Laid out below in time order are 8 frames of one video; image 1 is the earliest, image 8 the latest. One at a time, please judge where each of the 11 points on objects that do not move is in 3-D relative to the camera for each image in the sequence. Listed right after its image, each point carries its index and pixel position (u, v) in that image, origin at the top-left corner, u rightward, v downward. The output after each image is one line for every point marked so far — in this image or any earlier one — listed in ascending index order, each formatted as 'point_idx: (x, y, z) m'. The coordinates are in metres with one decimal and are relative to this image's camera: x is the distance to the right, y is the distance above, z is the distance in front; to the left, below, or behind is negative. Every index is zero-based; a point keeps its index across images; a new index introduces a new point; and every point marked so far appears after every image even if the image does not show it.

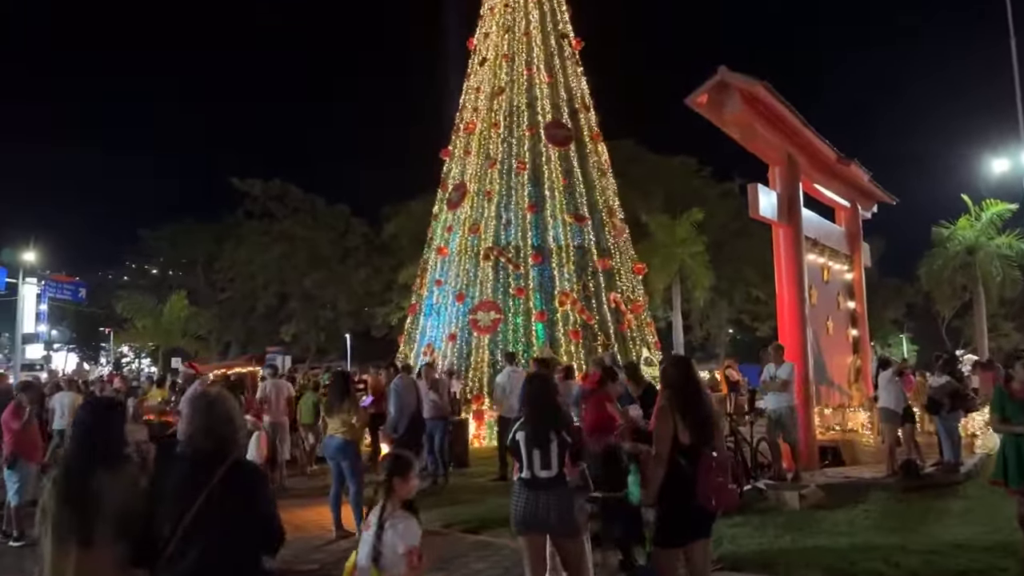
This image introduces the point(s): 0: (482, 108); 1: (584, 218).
0: (-0.7, +4.6, +19.4) m
1: (+1.8, +1.7, +18.7) m
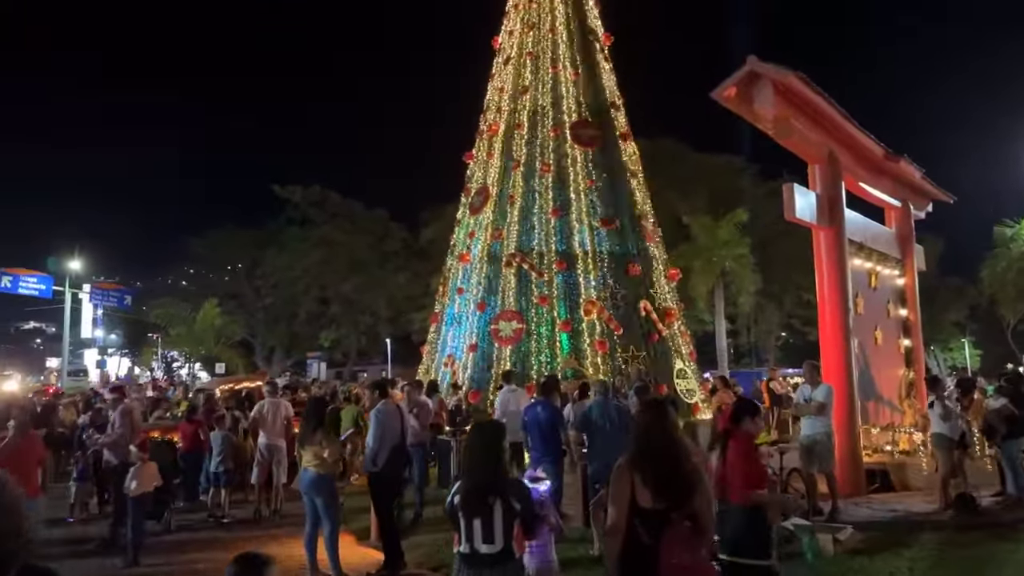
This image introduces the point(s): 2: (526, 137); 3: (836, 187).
0: (-0.1, +4.4, +18.5) m
1: (+2.3, +1.6, +17.7) m
2: (+0.4, +3.8, +19.1) m
3: (+5.5, +1.7, +13.0) m
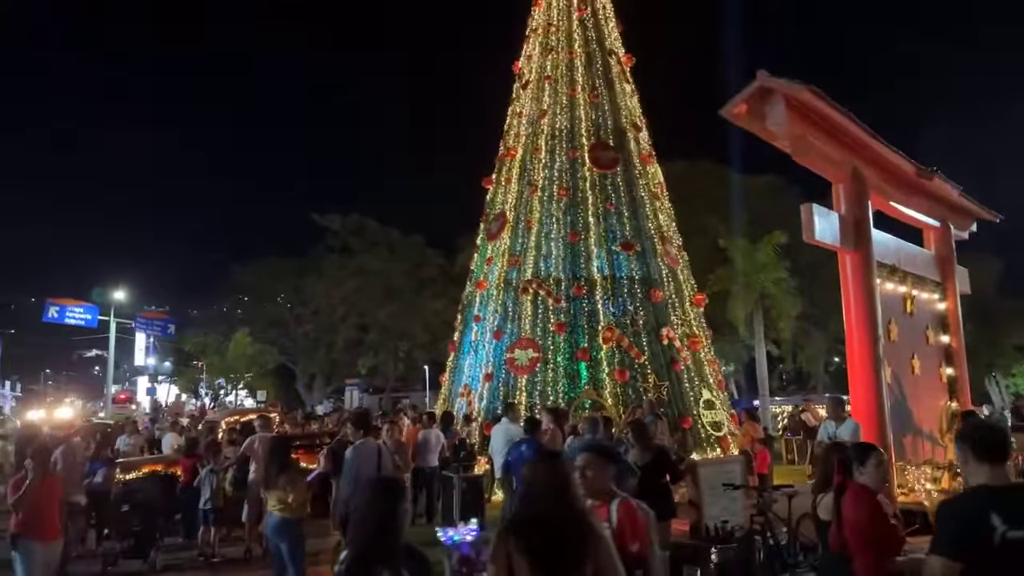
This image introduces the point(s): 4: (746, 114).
0: (+0.3, +3.7, +18.2) m
1: (+2.7, +0.9, +17.1) m
2: (+0.8, +3.1, +18.7) m
3: (+5.6, +1.3, +12.2) m
4: (+3.3, +2.5, +10.9) m
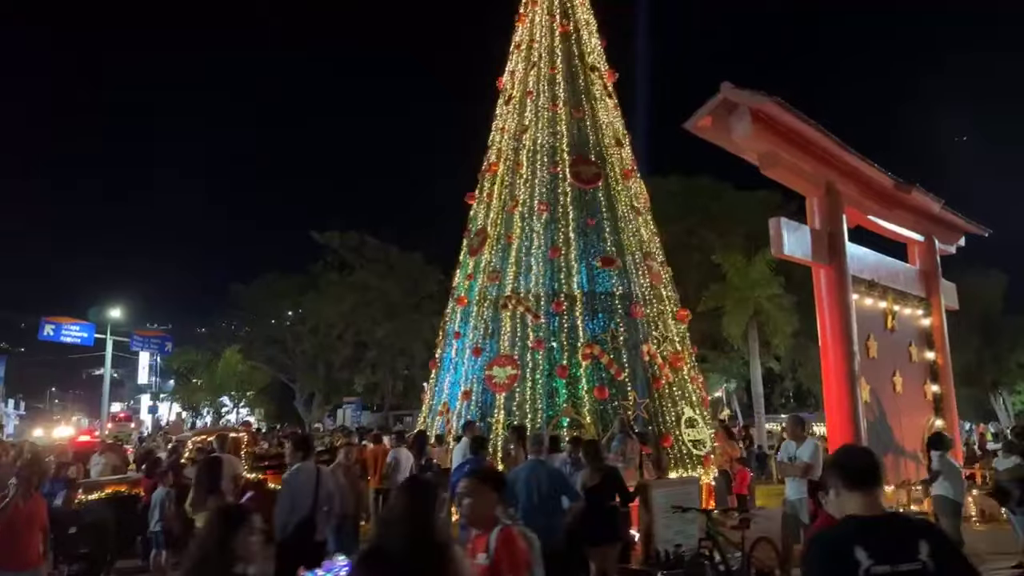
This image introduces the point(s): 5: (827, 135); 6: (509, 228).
0: (-0.2, +3.3, +18.1) m
1: (+2.2, +0.6, +16.9) m
2: (+0.4, +2.7, +18.5) m
3: (+5.1, +1.0, +12.0) m
4: (+2.8, +2.3, +10.7) m
5: (+4.6, +2.2, +11.1) m
6: (-0.1, +1.4, +18.0) m
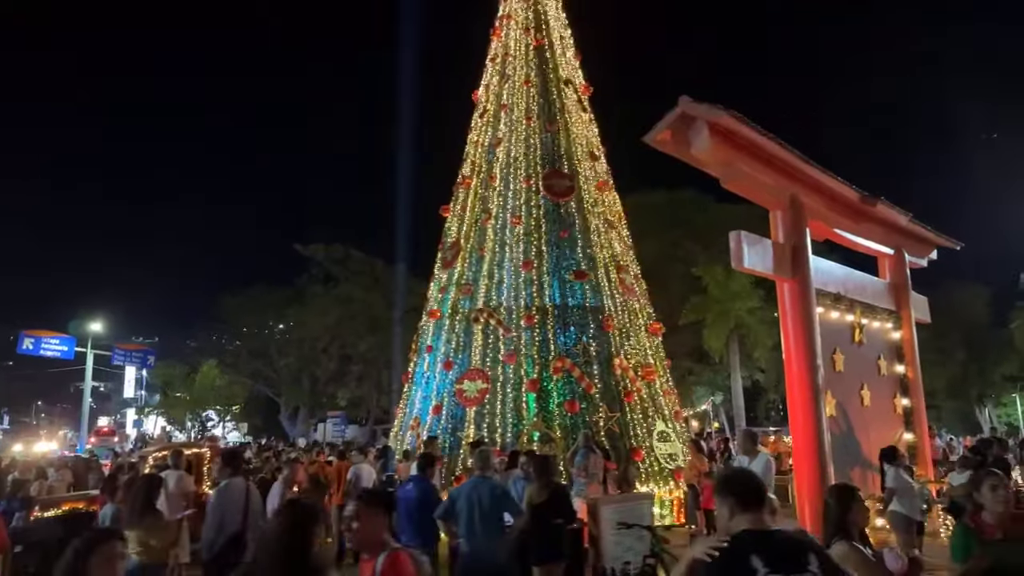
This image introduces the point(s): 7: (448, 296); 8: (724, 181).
0: (-0.8, +3.0, +18.0) m
1: (+1.6, +0.3, +16.8) m
2: (-0.3, +2.4, +18.5) m
3: (+4.5, +0.8, +12.0) m
4: (+2.2, +2.1, +10.7) m
5: (+4.0, +2.0, +11.1) m
6: (-0.7, +1.1, +17.9) m
7: (-1.5, -0.2, +17.1) m
8: (+3.2, +1.6, +11.3) m
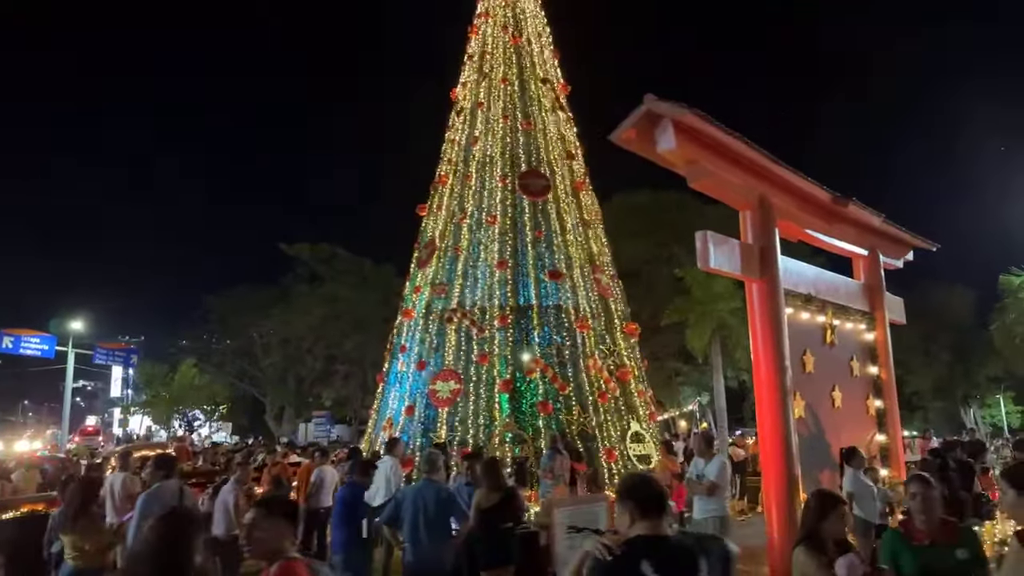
0: (-1.4, +3.0, +17.9) m
1: (+1.0, +0.3, +16.7) m
2: (-0.9, +2.4, +18.4) m
3: (+4.0, +0.8, +11.9) m
4: (+1.7, +2.1, +10.6) m
5: (+3.5, +2.0, +11.0) m
6: (-1.3, +1.1, +17.8) m
7: (-2.1, -0.2, +16.9) m
8: (+2.6, +1.6, +11.2) m
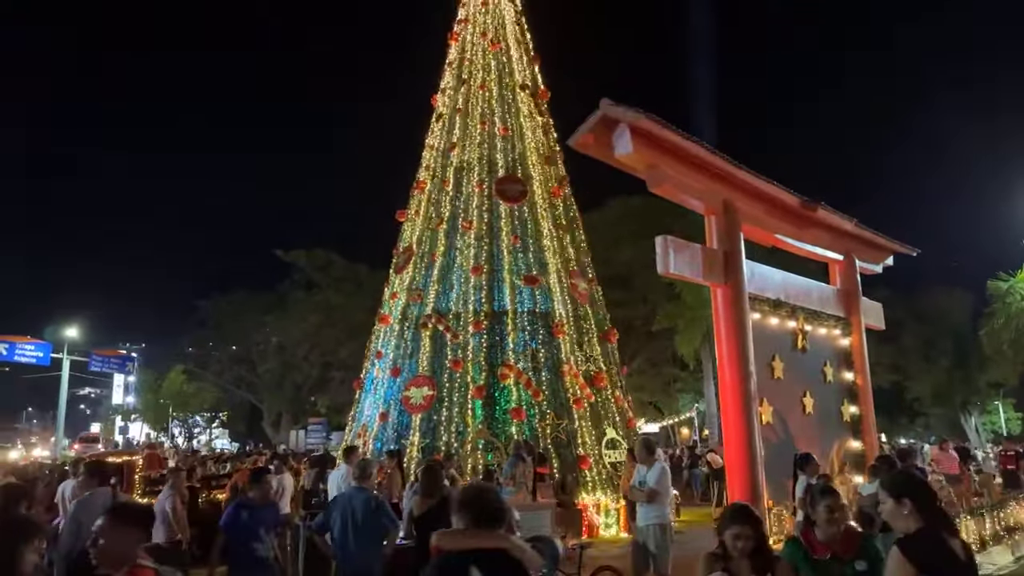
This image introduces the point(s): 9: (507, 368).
0: (-1.9, +2.9, +17.9) m
1: (+0.5, +0.2, +16.6) m
2: (-1.4, +2.3, +18.3) m
3: (+3.4, +0.7, +11.8) m
4: (+1.1, +2.0, +10.5) m
5: (+2.9, +2.0, +10.9) m
6: (-1.8, +1.0, +17.7) m
7: (-2.6, -0.3, +16.9) m
8: (+2.1, +1.5, +11.2) m
9: (-0.1, -1.7, +15.8) m
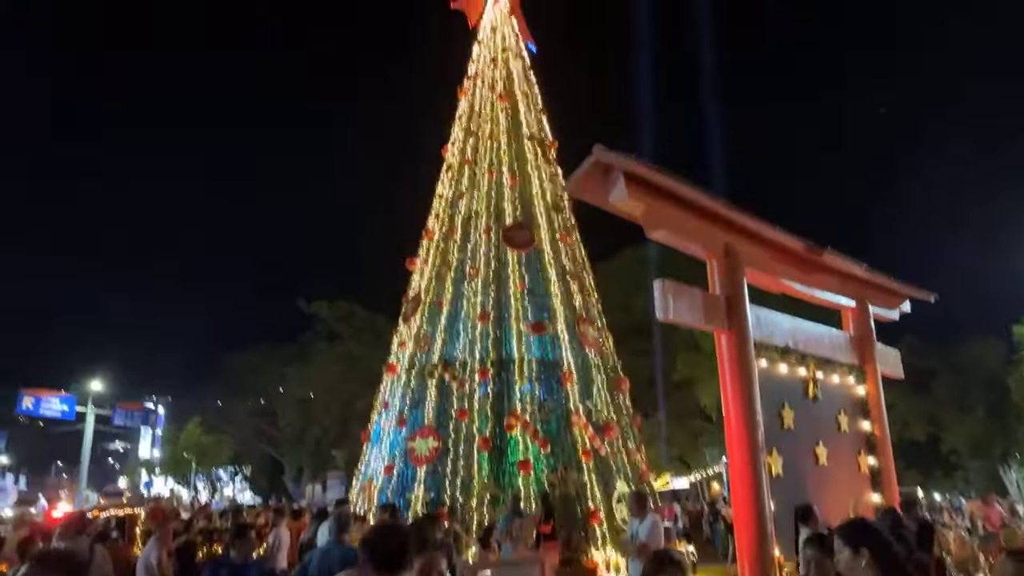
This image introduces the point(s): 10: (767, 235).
0: (-1.8, +1.7, +18.0) m
1: (+0.7, -0.9, +16.5) m
2: (-1.2, +1.1, +18.4) m
3: (+3.4, 0.0, +11.6) m
4: (+1.0, +1.4, +10.5) m
5: (+2.9, +1.3, +10.9) m
6: (-1.6, -0.2, +17.7) m
7: (-2.5, -1.4, +16.8) m
8: (+2.0, +0.8, +11.1) m
9: (0.0, -2.7, +15.5) m
10: (+4.1, +0.9, +12.1) m
